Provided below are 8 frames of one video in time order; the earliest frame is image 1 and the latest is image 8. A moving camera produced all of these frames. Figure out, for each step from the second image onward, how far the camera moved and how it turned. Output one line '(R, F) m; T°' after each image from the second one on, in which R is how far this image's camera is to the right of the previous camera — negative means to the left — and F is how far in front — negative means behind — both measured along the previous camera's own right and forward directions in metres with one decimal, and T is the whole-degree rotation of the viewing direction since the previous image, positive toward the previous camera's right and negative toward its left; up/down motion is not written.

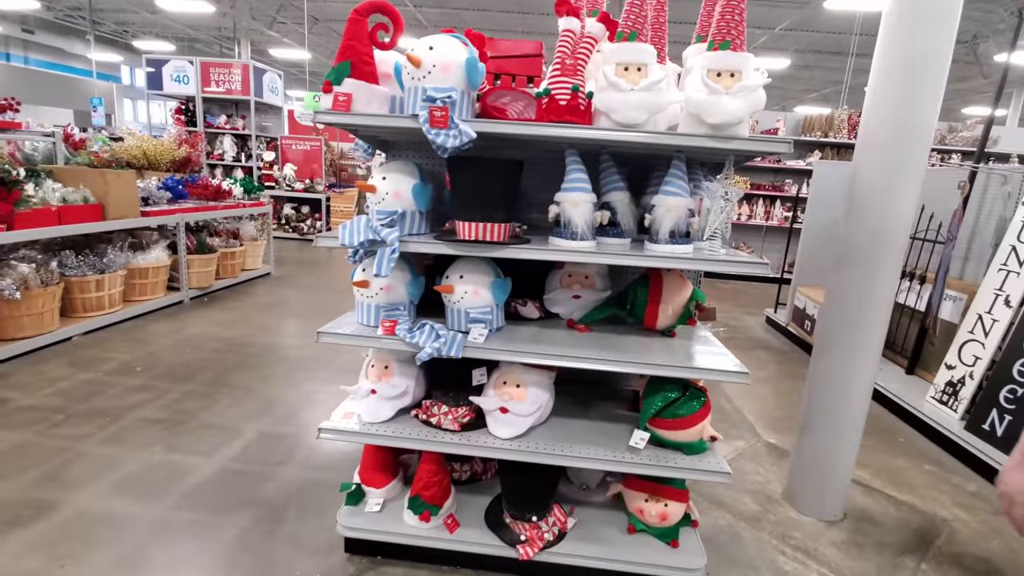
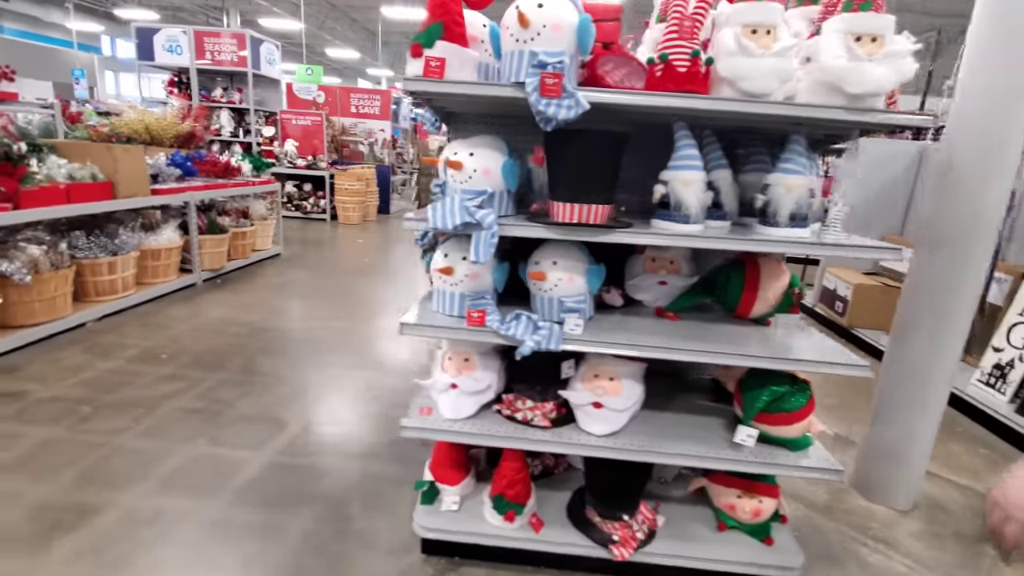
(-0.3, +0.1) m; +1°
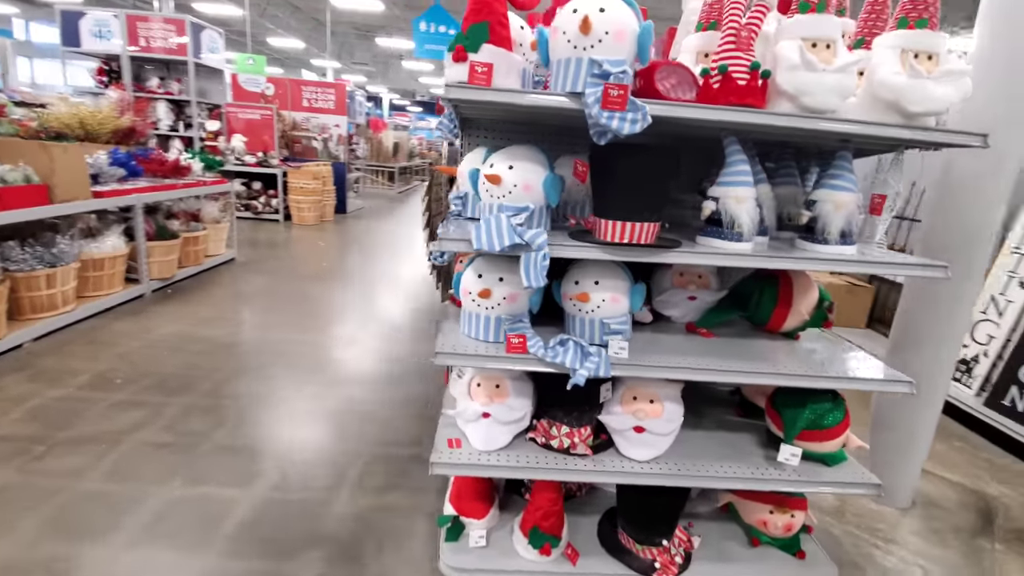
(-0.3, +0.1) m; +6°
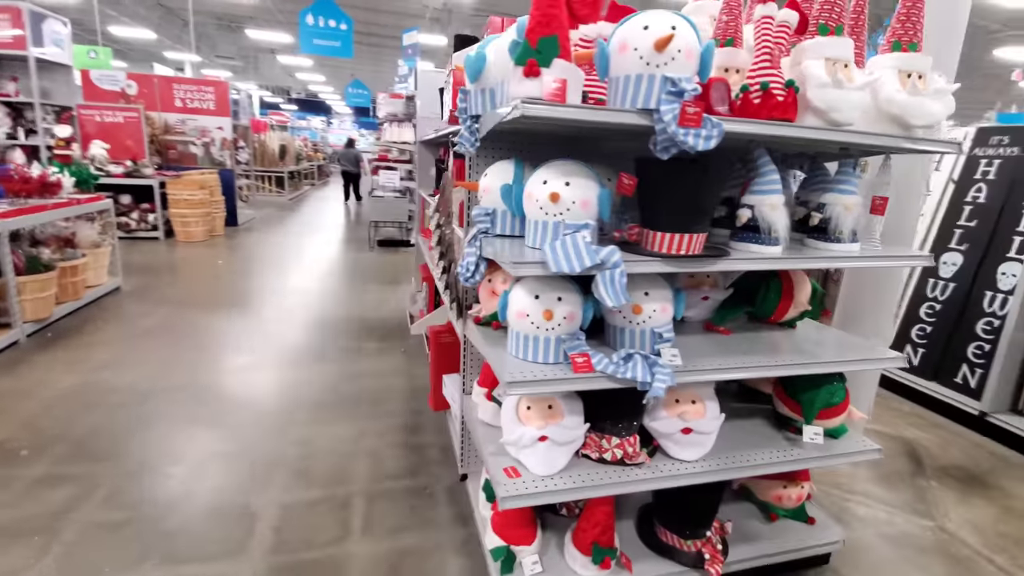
(-0.4, +0.1) m; +12°
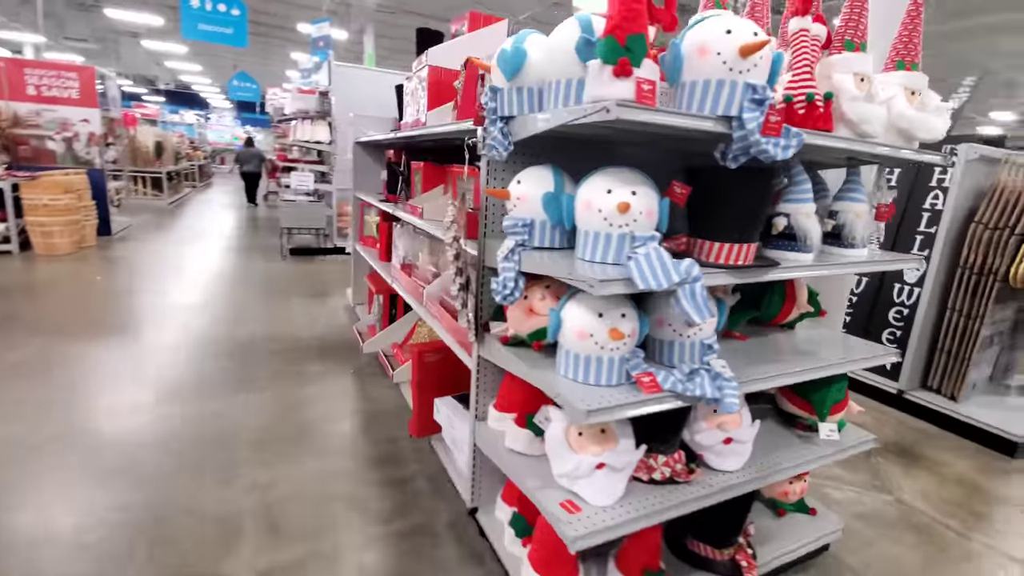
(-0.4, +0.2) m; +12°
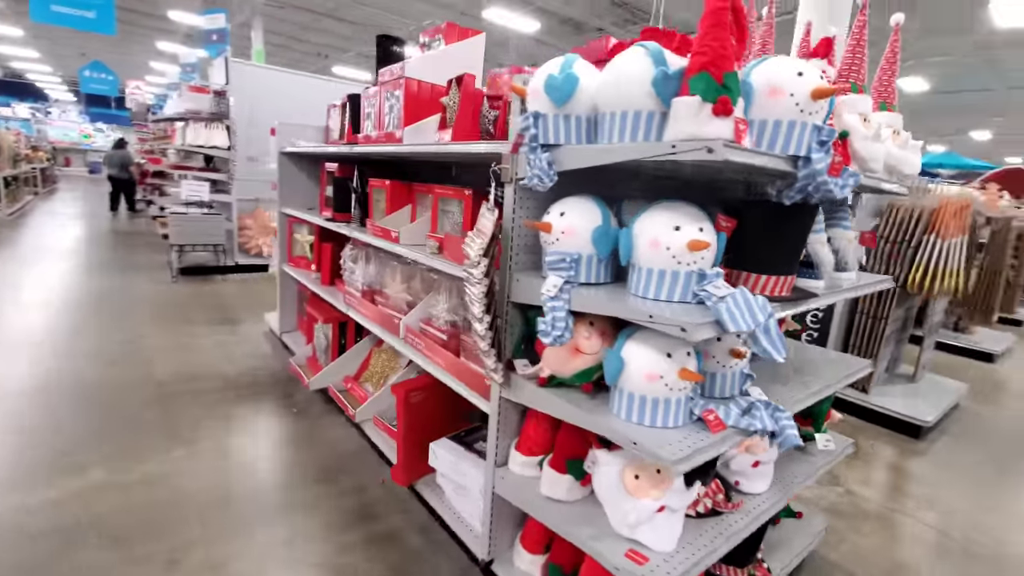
(-0.4, +0.2) m; +12°
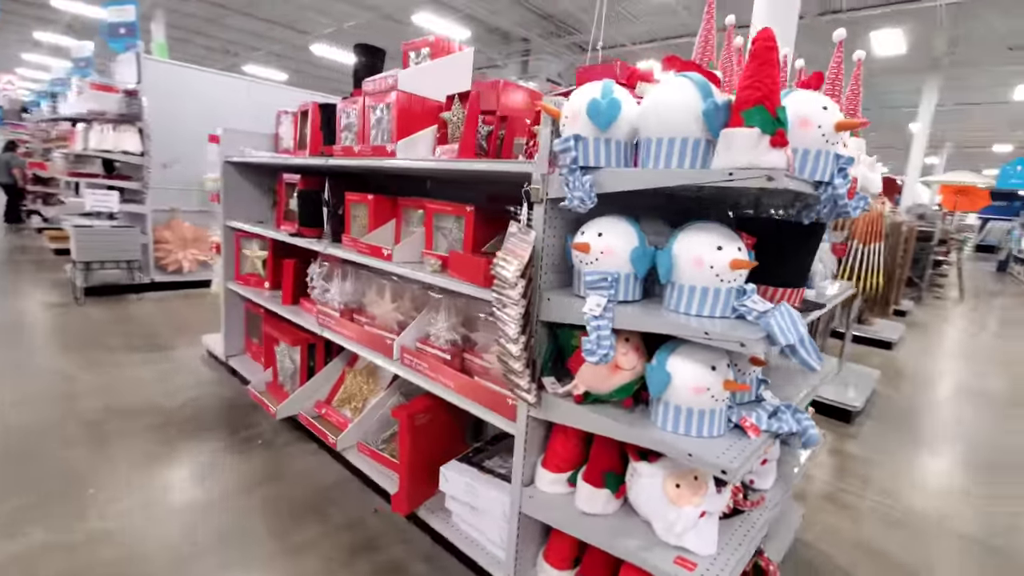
(-0.3, 0.0) m; +9°
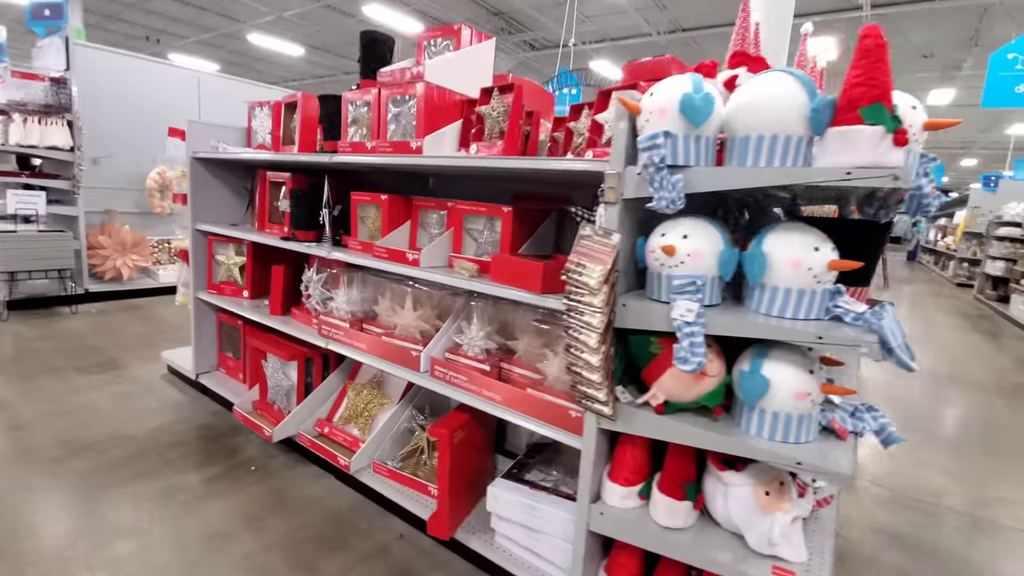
(-0.4, +0.1) m; +7°
